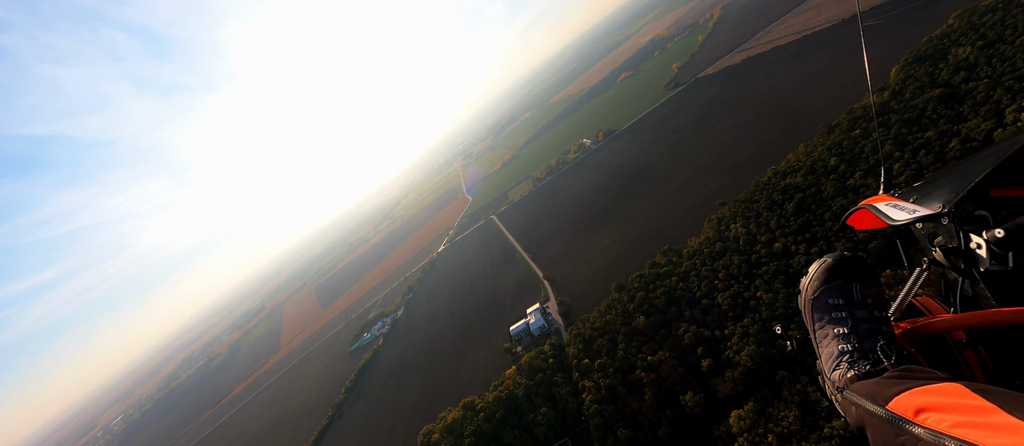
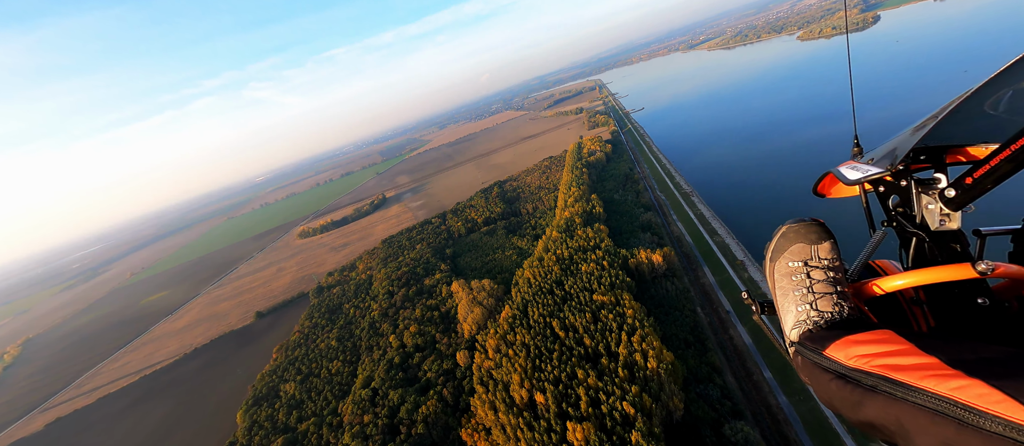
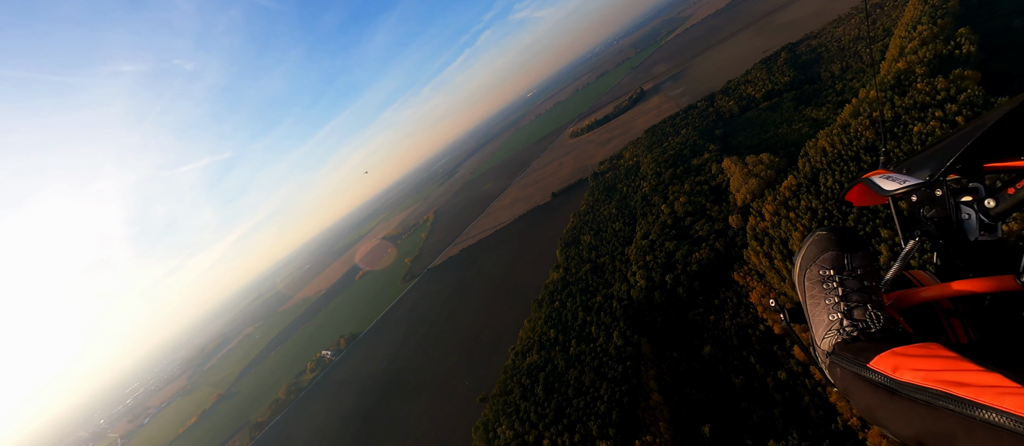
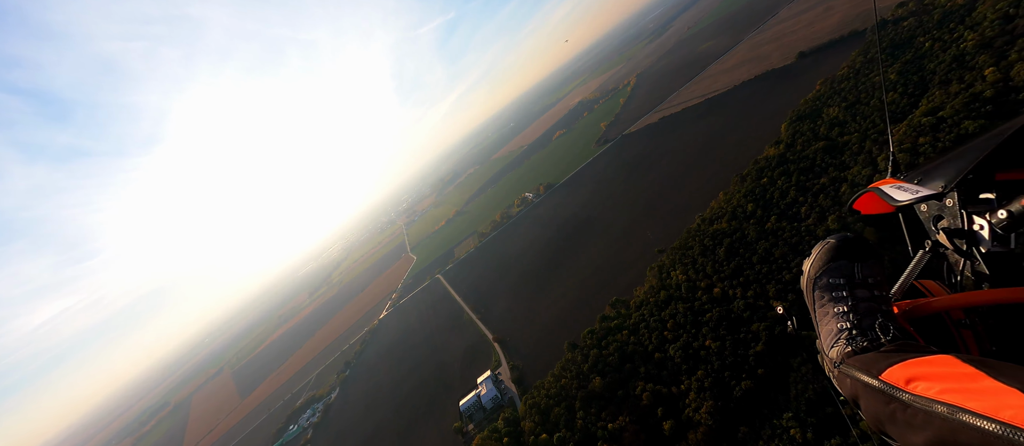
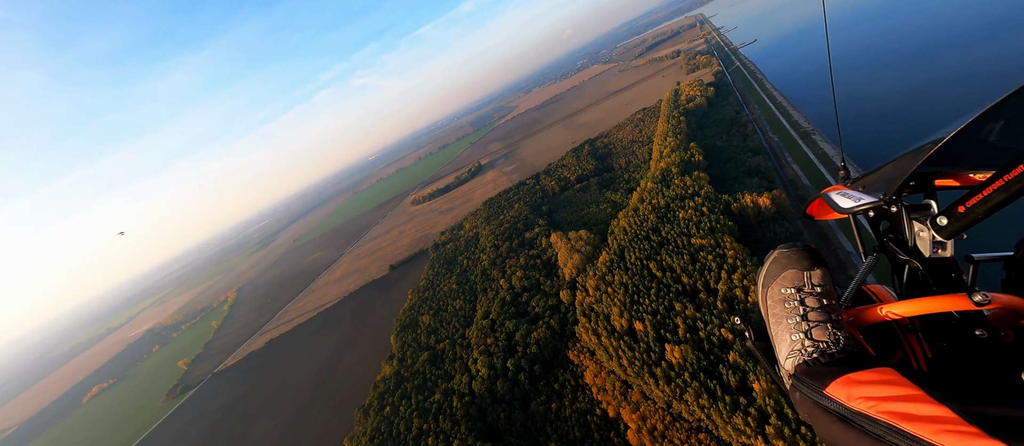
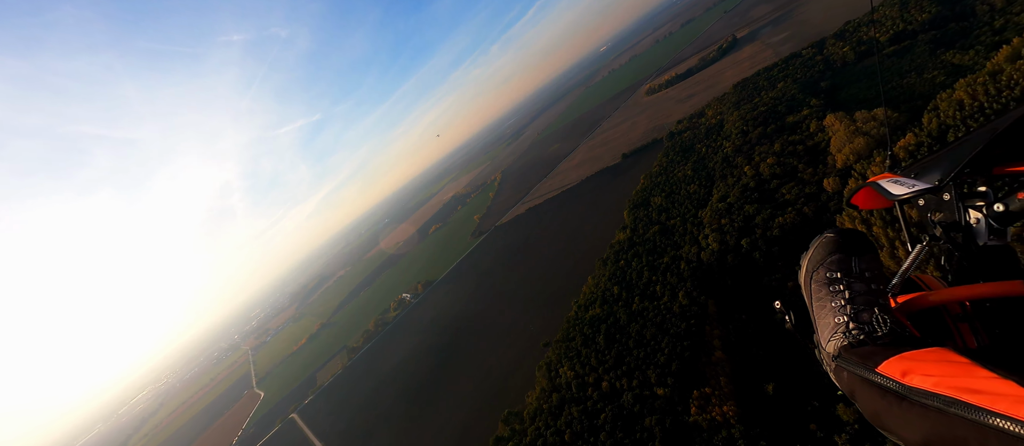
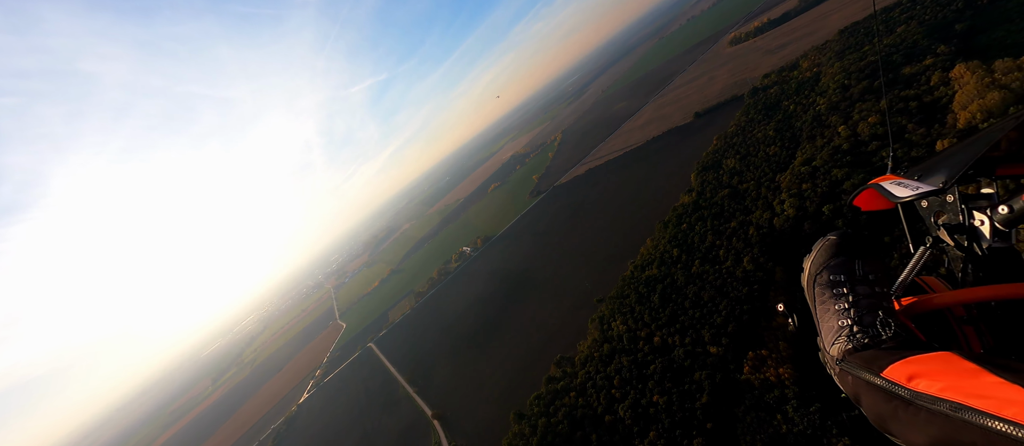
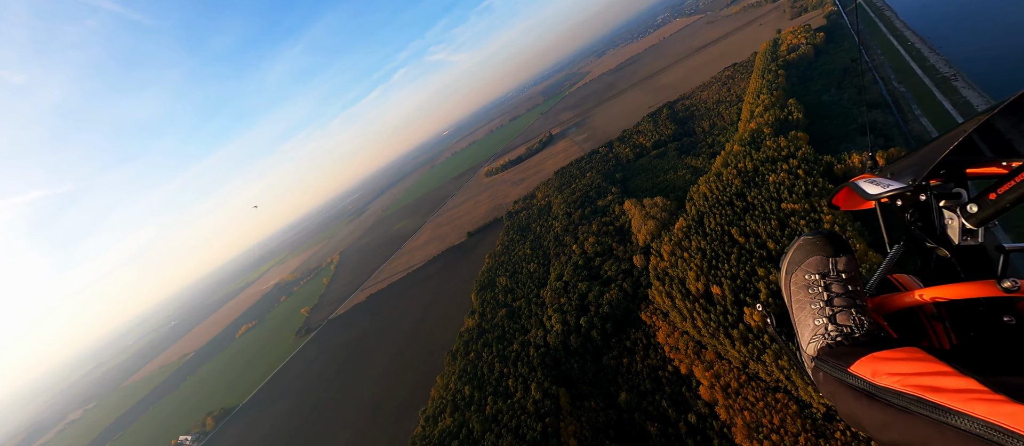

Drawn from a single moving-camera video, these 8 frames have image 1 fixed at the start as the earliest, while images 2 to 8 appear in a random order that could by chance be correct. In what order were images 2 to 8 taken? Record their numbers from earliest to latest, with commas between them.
4, 7, 6, 3, 8, 5, 2
